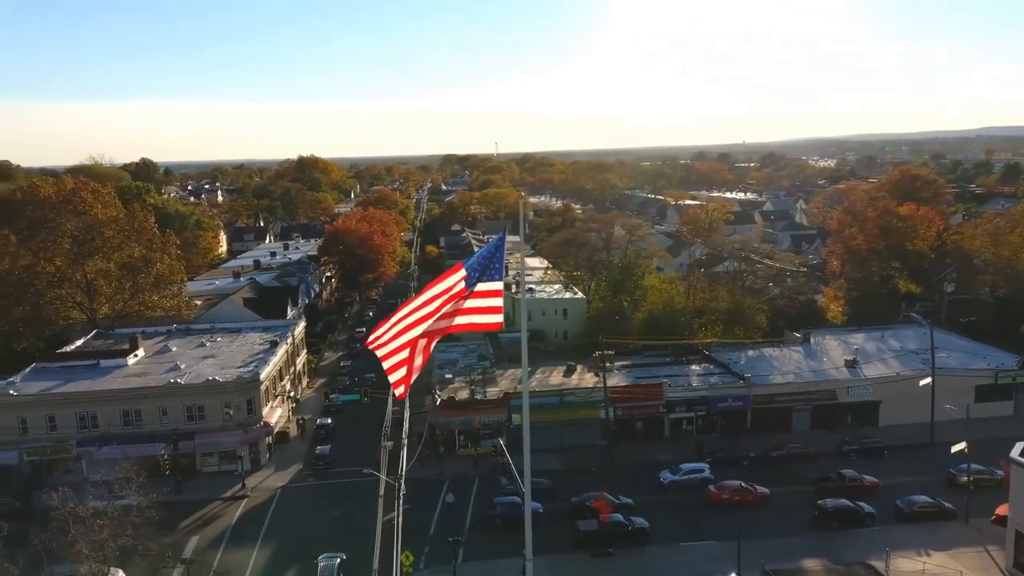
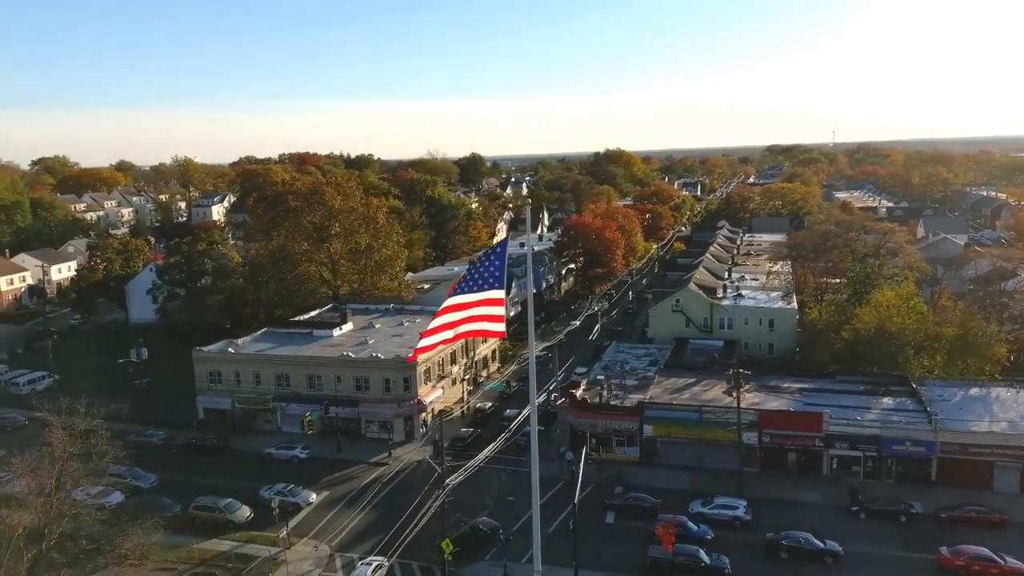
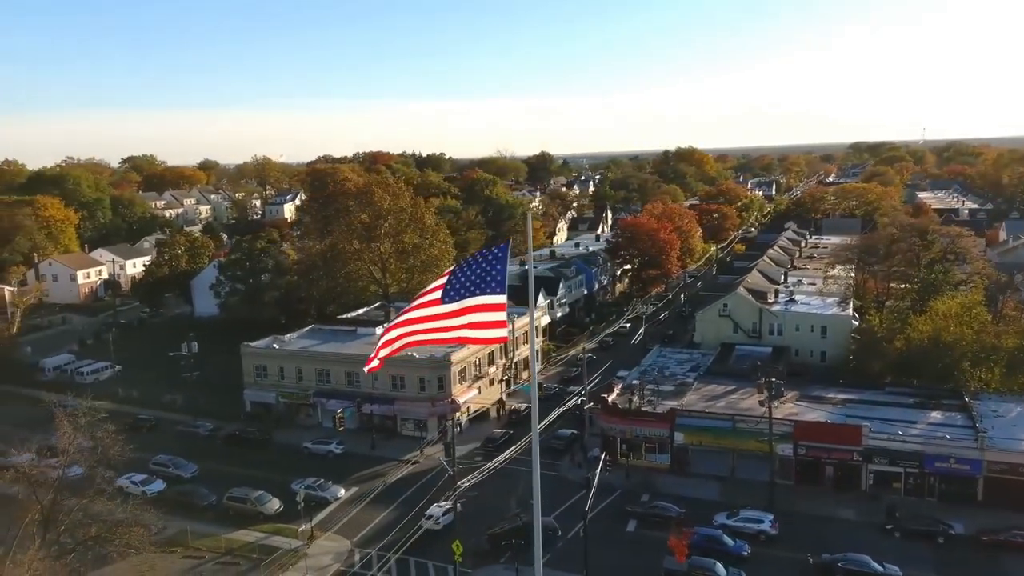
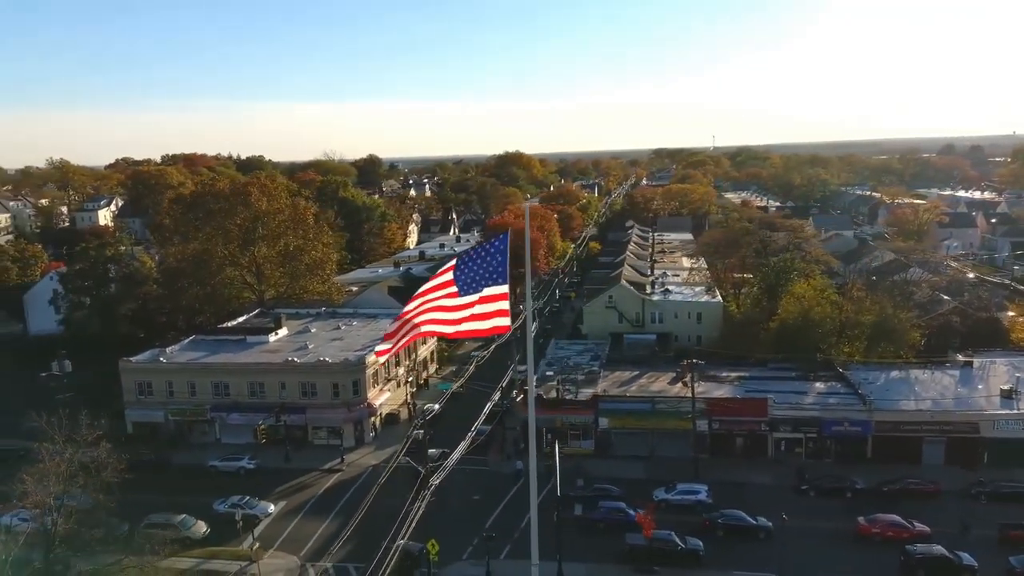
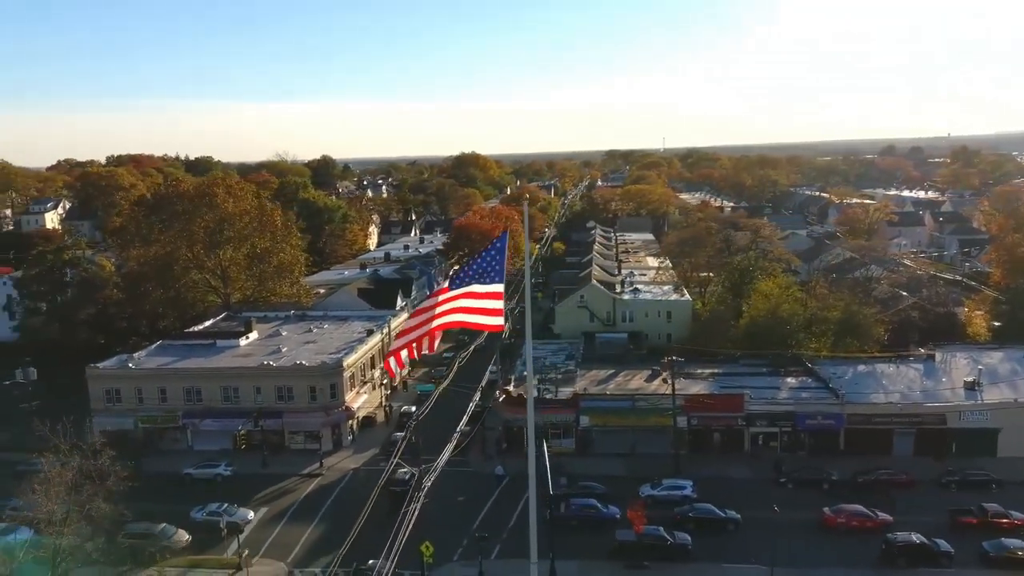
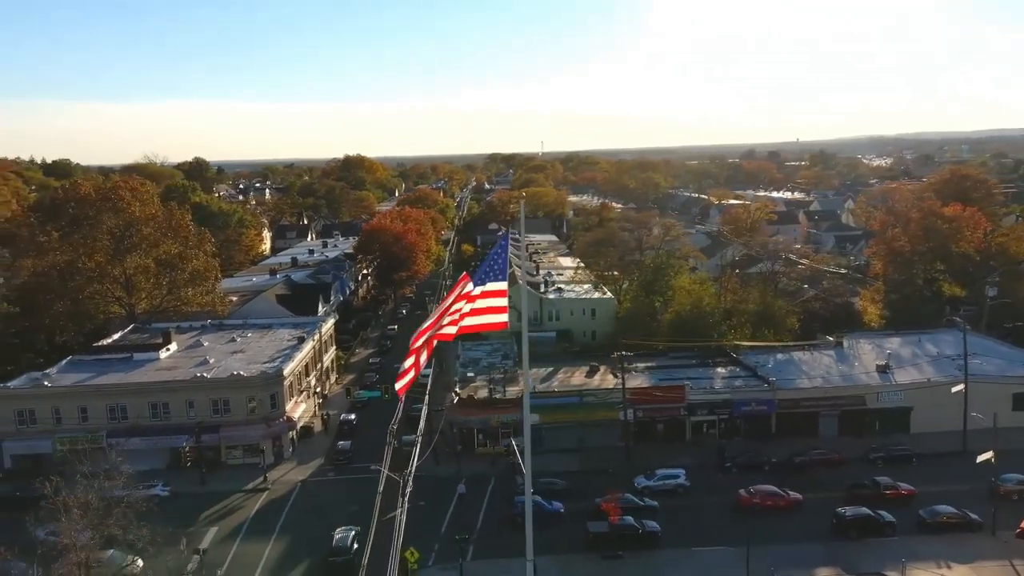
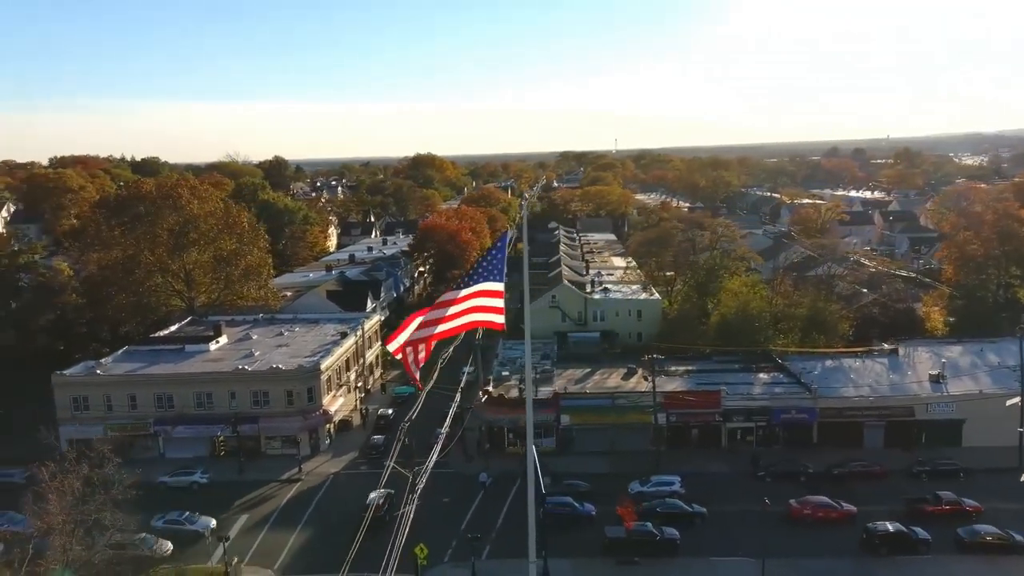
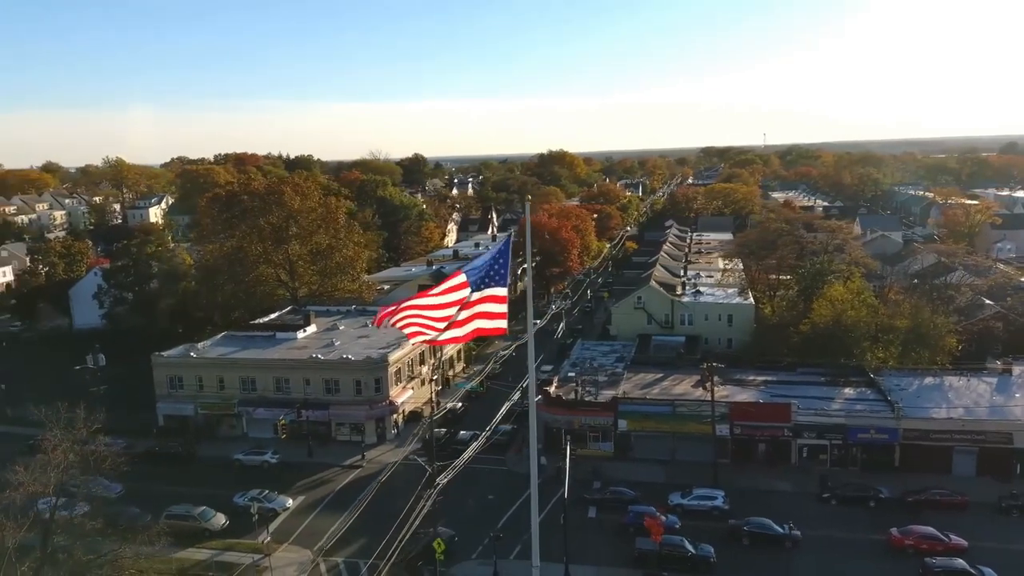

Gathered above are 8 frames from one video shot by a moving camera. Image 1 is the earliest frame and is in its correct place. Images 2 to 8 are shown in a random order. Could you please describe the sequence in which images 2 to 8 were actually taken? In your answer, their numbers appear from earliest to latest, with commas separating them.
6, 7, 5, 4, 8, 2, 3
